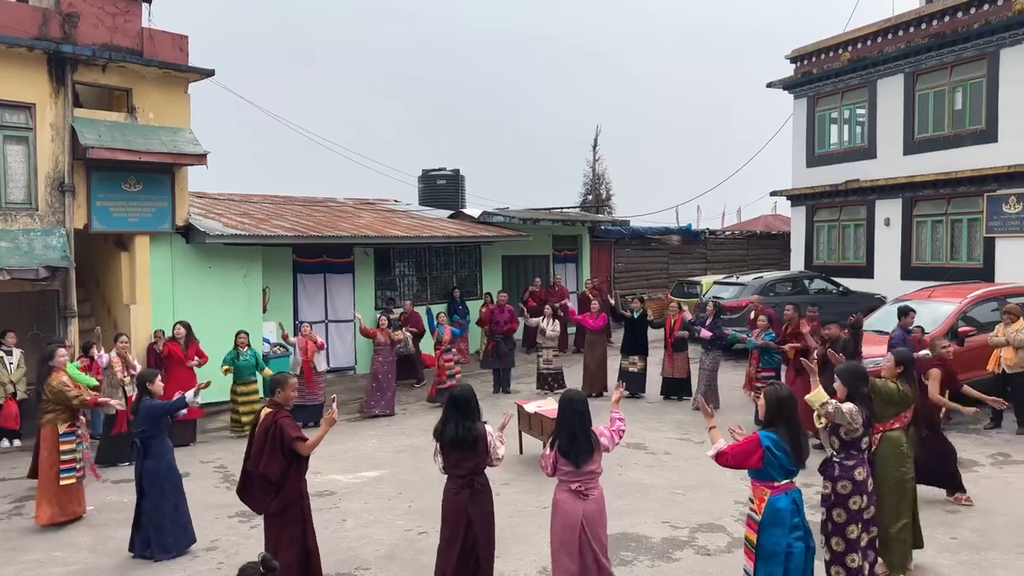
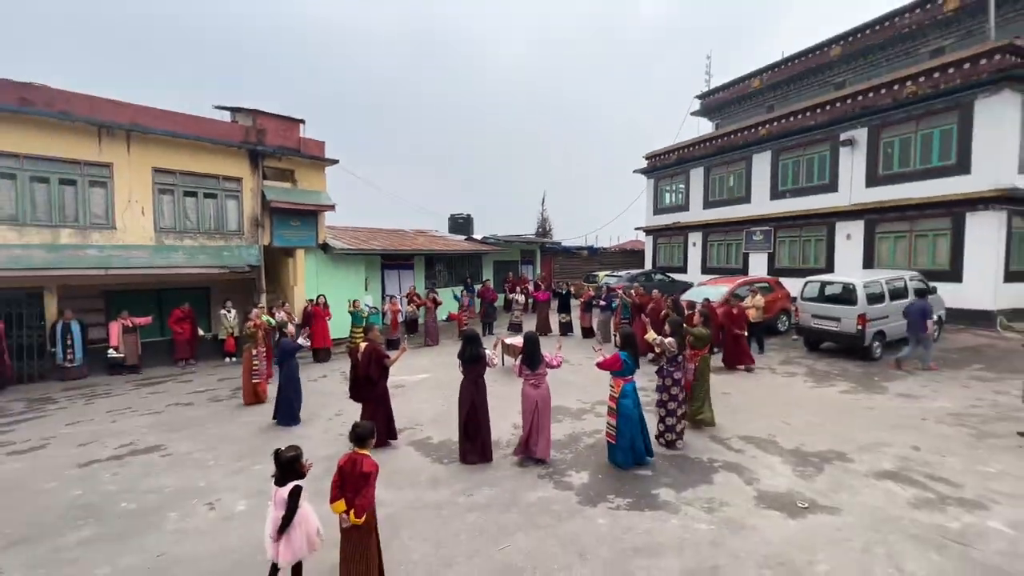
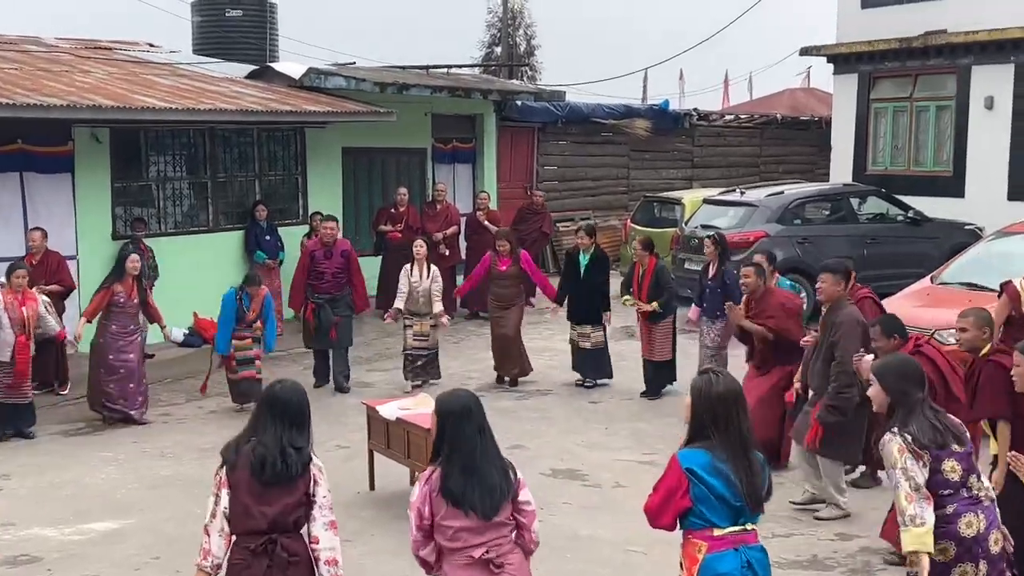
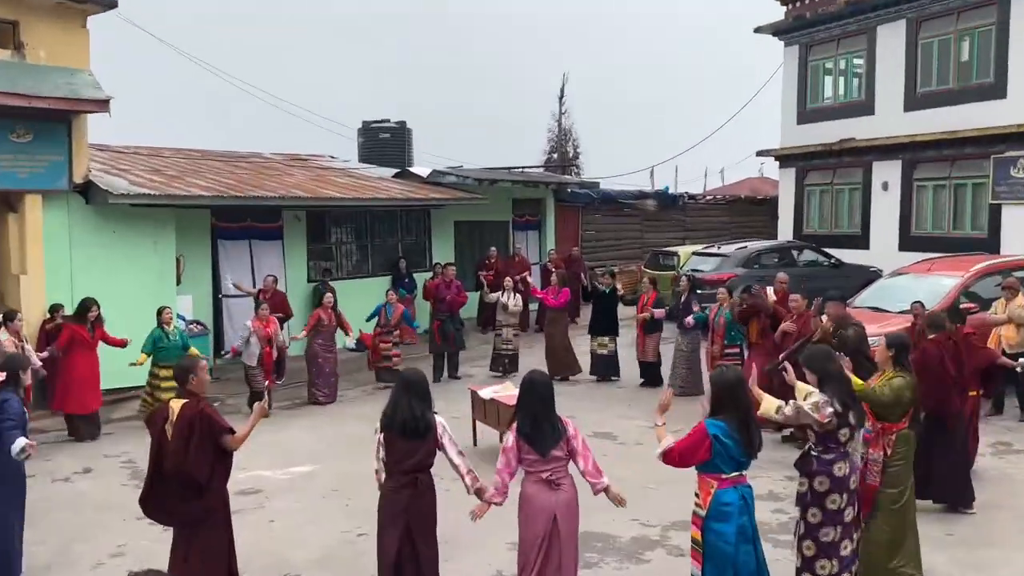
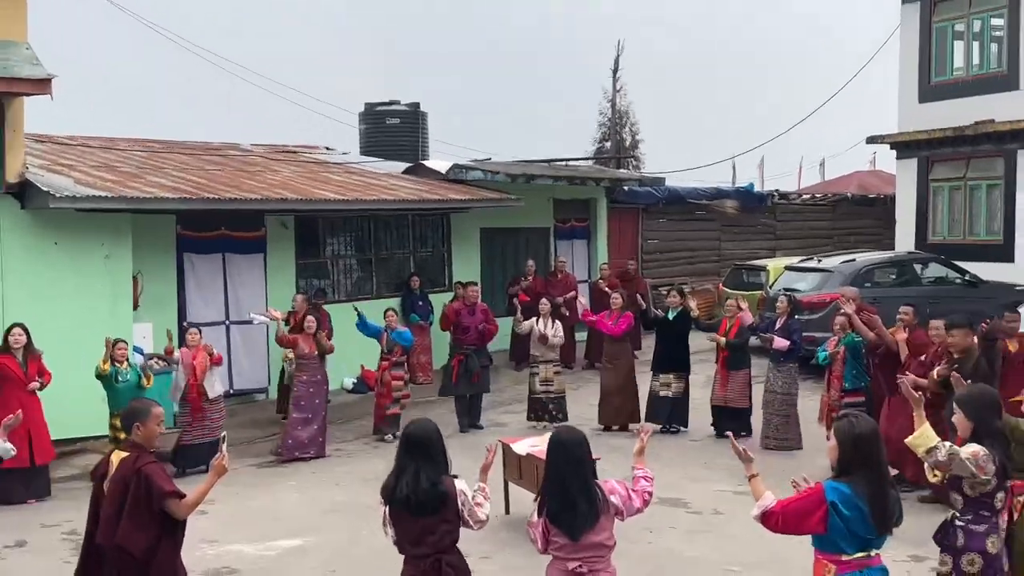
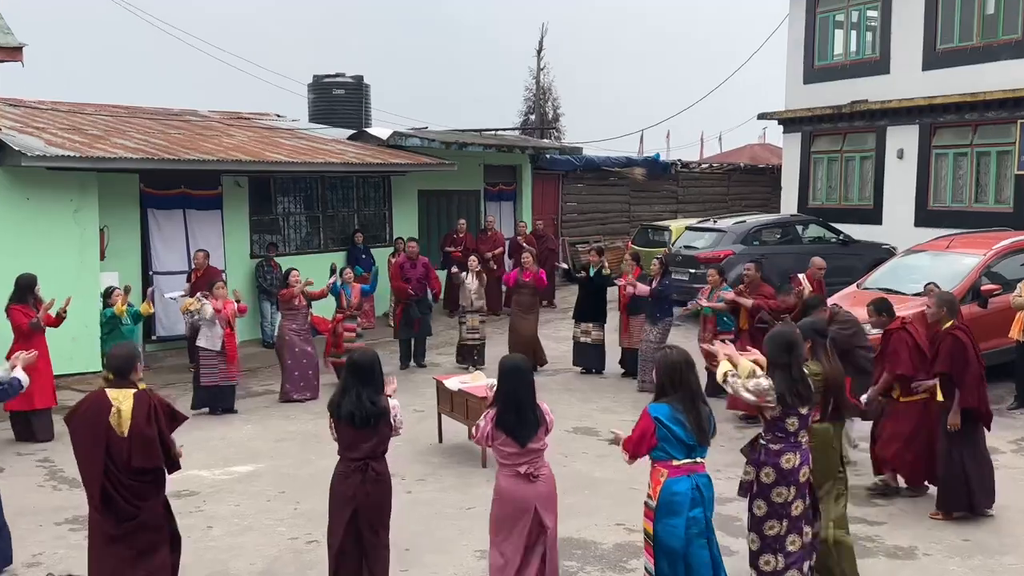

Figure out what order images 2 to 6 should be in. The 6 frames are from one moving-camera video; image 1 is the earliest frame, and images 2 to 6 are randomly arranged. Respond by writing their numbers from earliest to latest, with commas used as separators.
5, 2, 4, 6, 3
